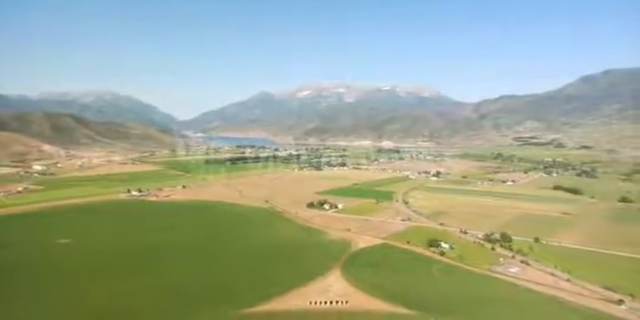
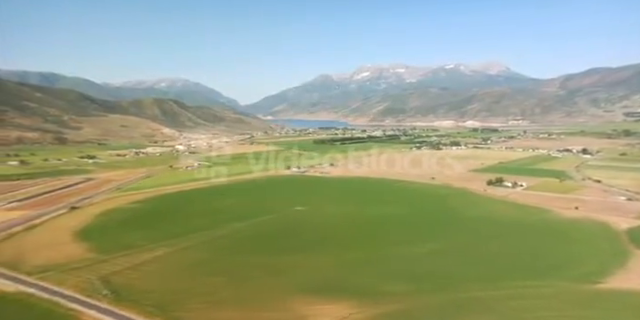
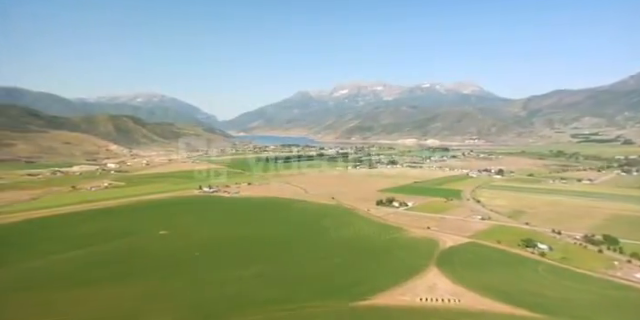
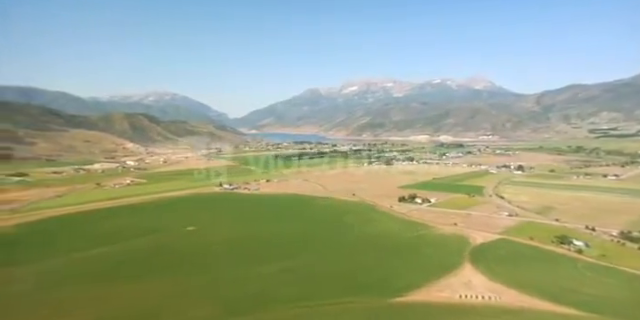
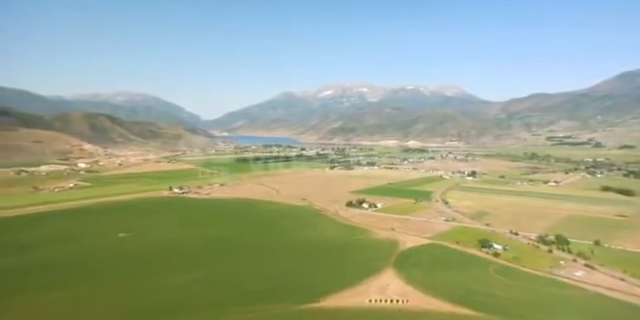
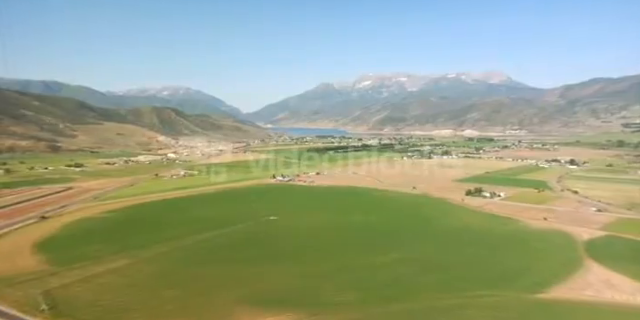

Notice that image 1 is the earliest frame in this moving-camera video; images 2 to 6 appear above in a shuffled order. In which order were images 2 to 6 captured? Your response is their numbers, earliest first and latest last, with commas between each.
5, 3, 4, 6, 2
